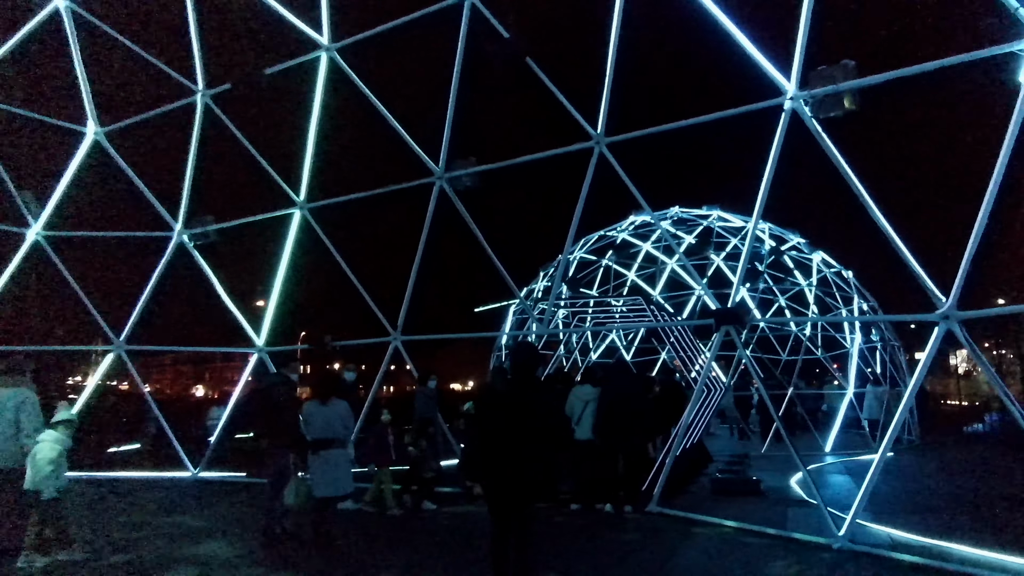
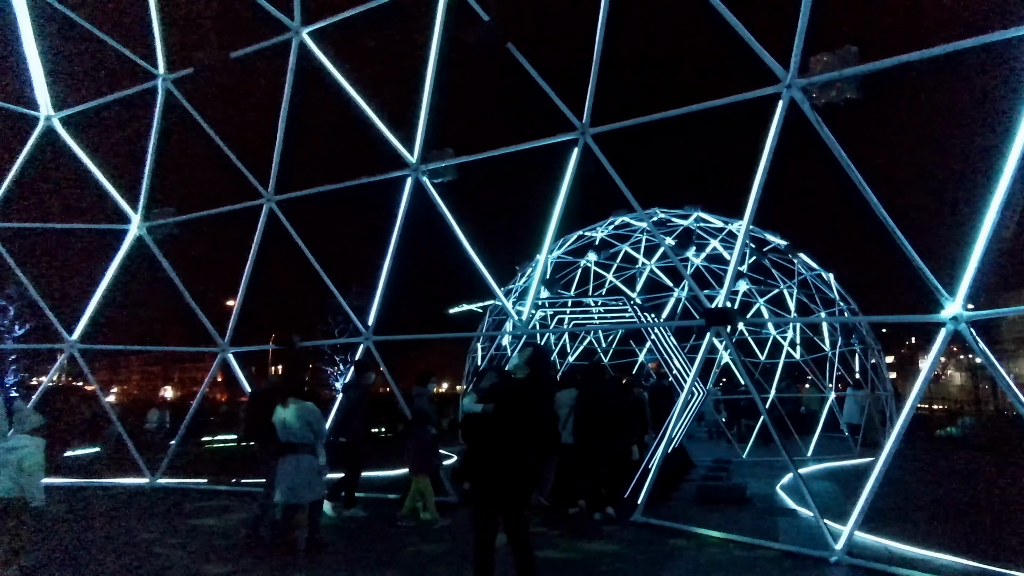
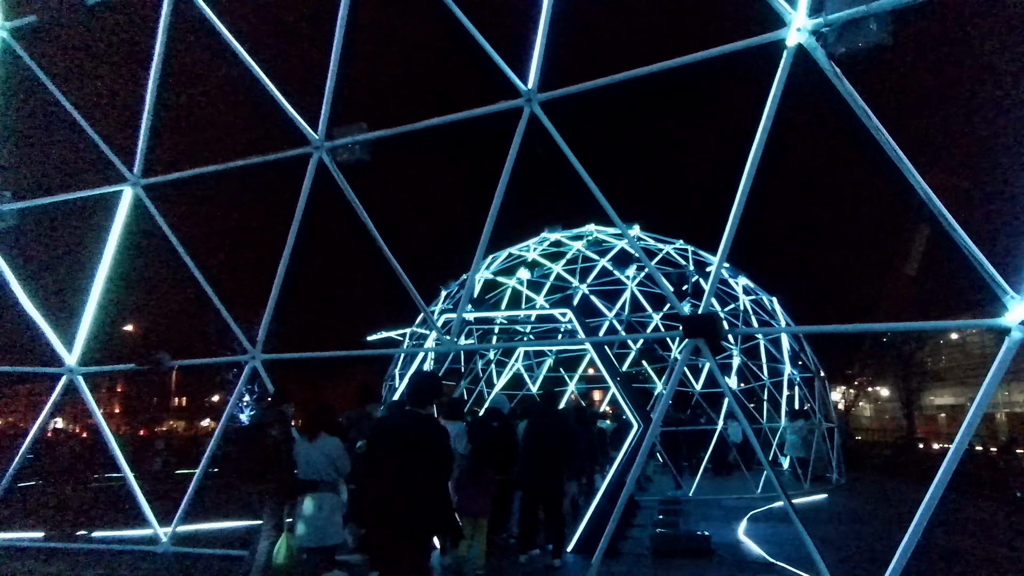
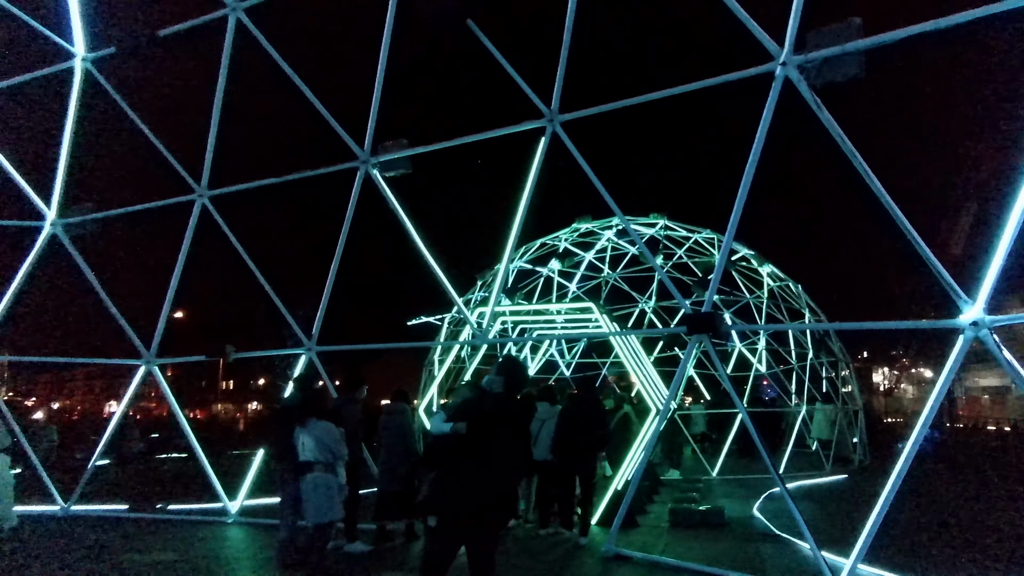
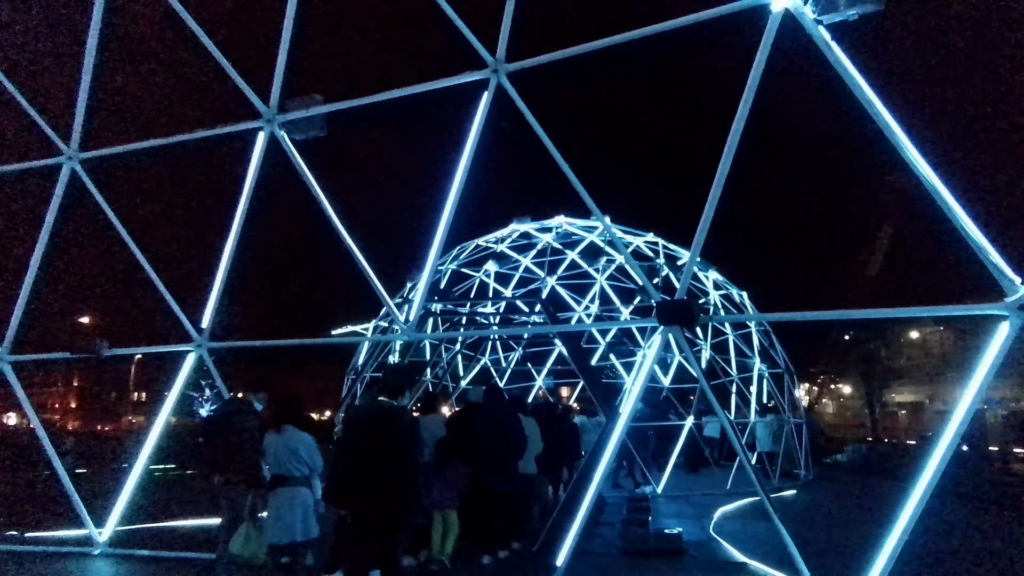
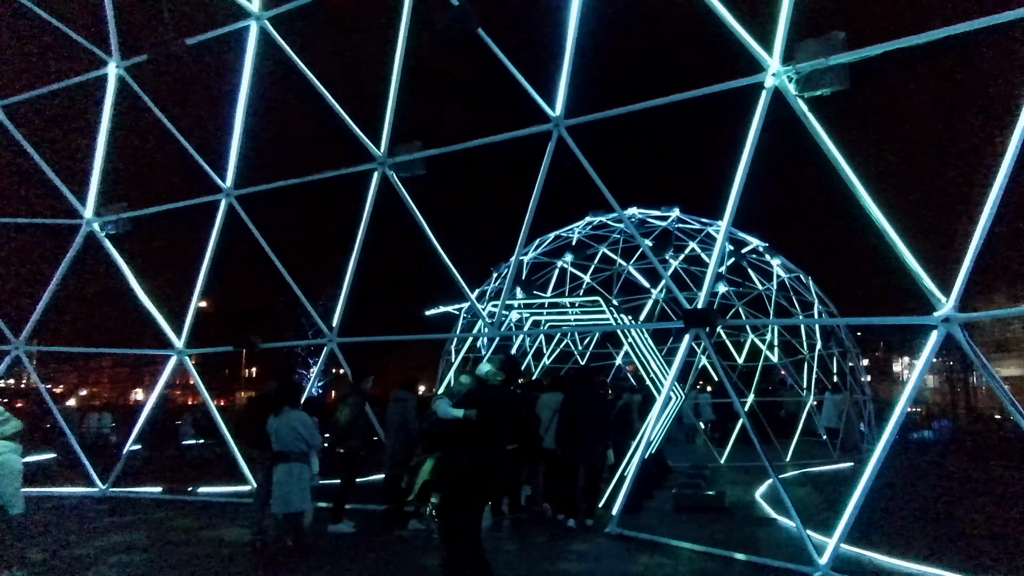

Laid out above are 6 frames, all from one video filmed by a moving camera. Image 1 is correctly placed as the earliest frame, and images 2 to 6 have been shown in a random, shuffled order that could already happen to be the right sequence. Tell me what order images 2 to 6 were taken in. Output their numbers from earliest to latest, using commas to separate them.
2, 6, 4, 3, 5
